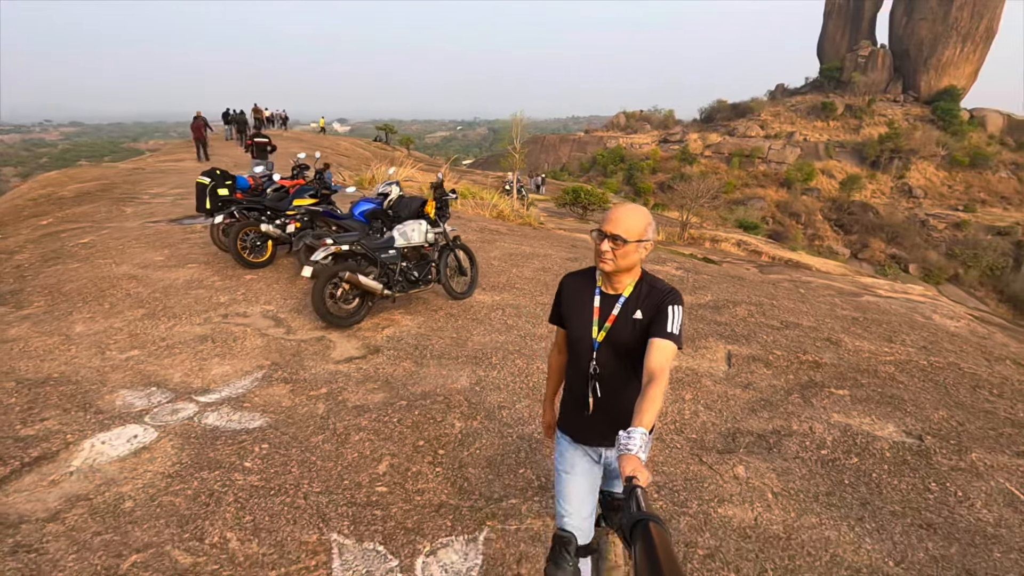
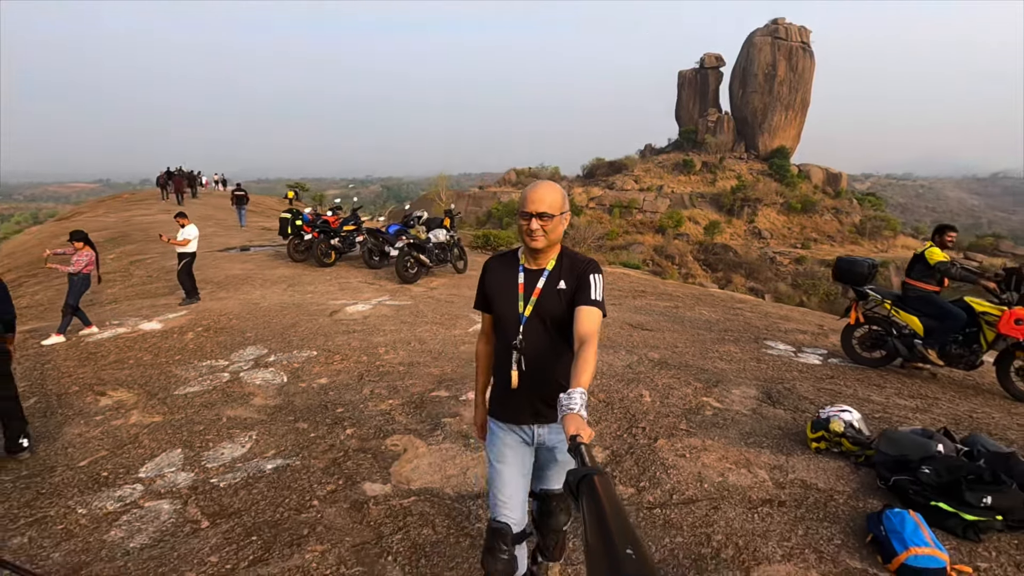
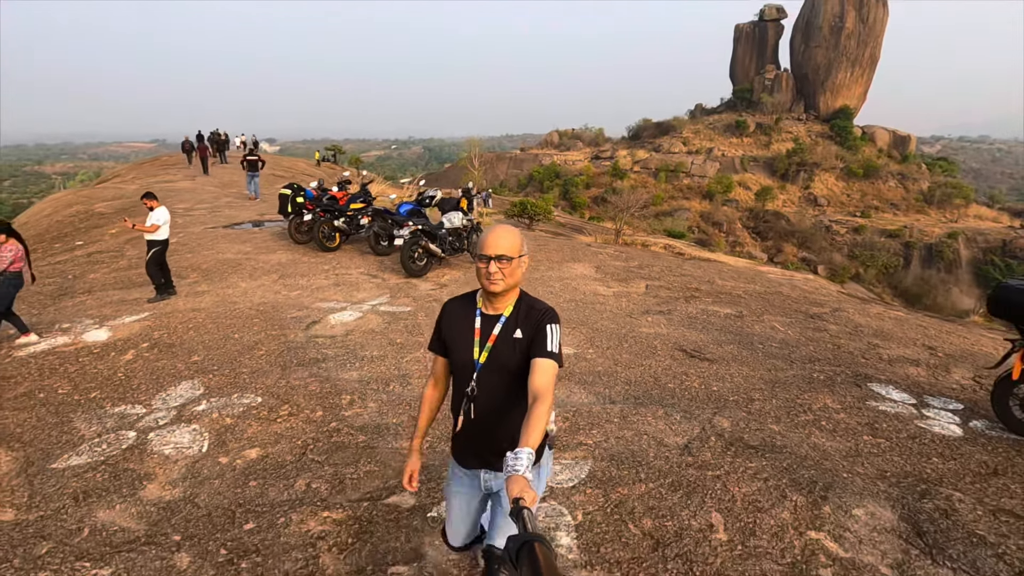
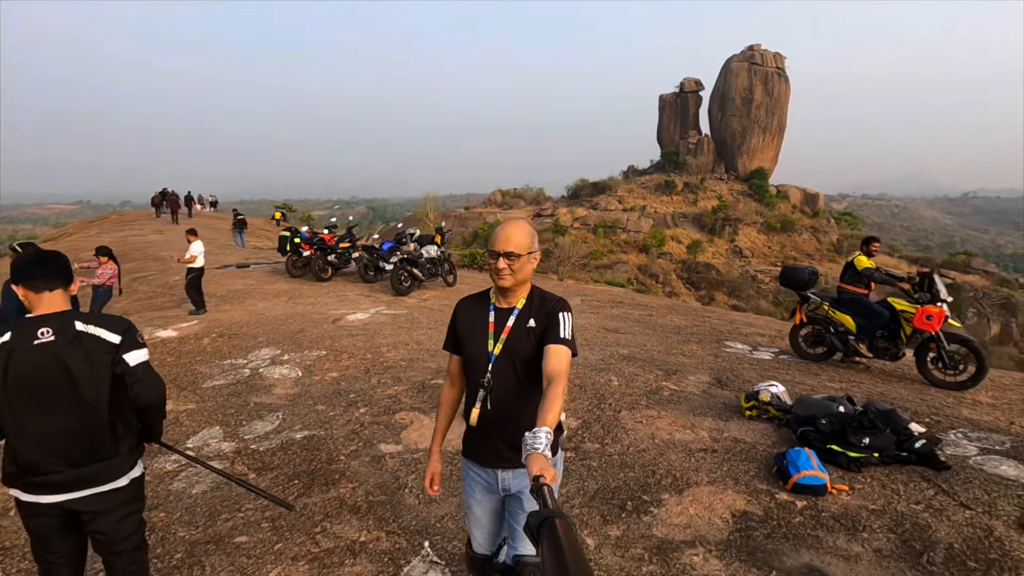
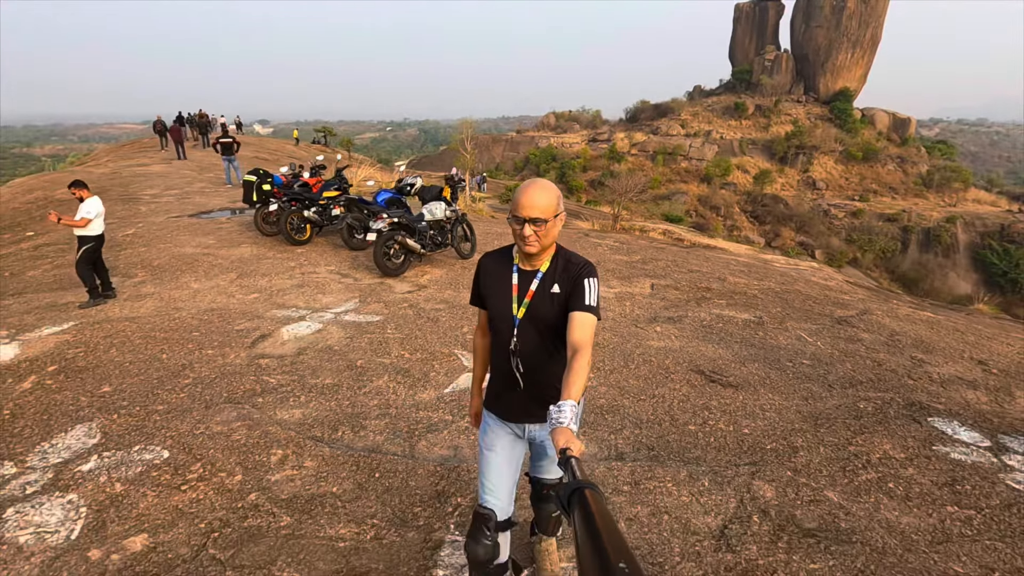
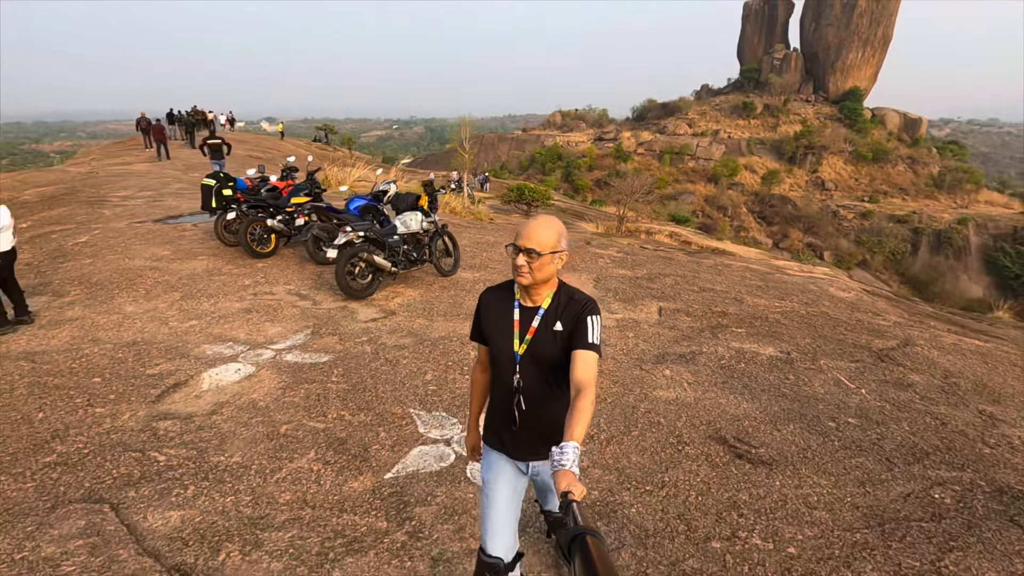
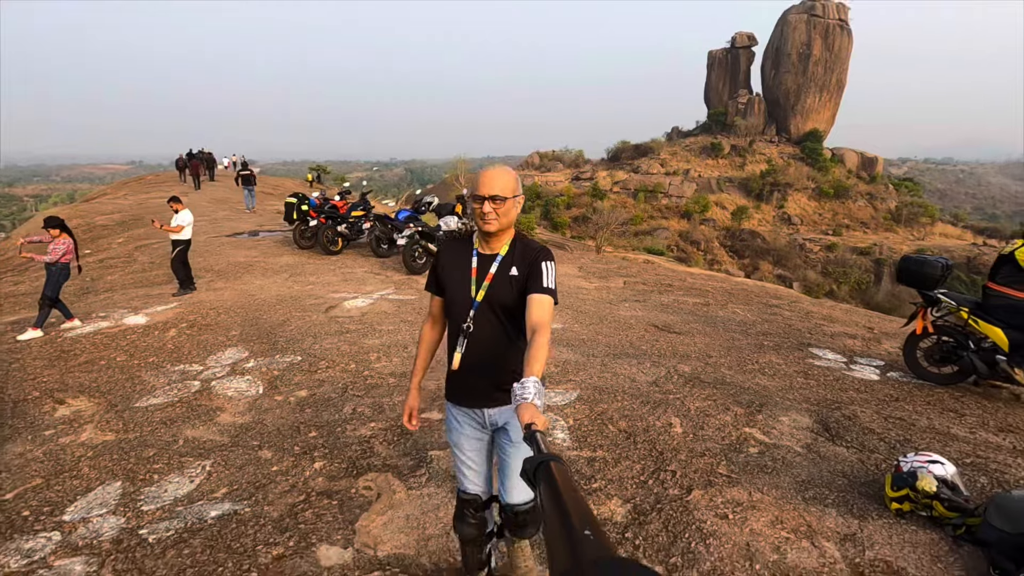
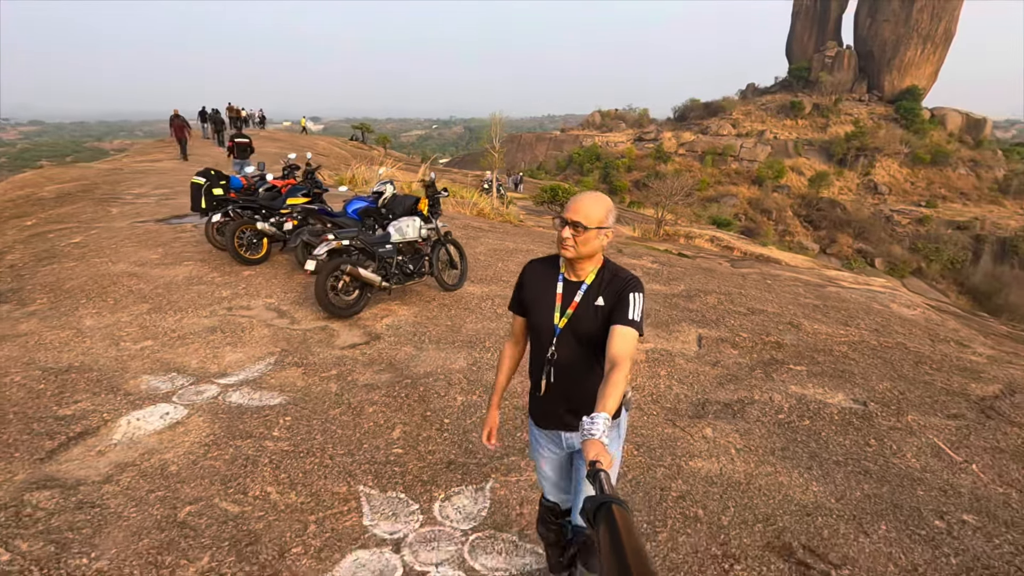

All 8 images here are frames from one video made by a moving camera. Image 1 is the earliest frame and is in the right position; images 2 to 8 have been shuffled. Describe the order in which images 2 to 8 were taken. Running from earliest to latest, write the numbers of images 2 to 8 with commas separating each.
8, 6, 5, 3, 7, 2, 4
